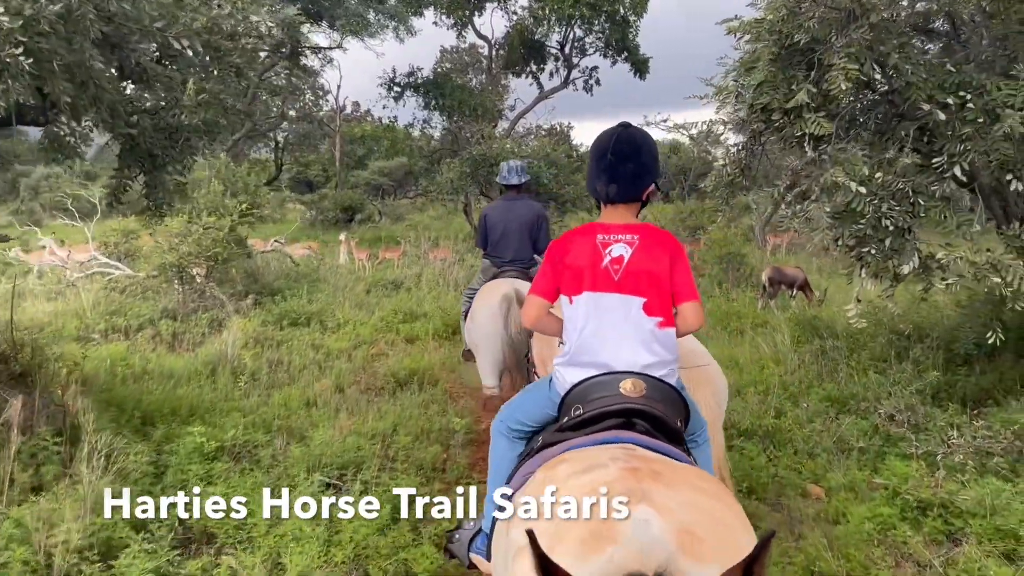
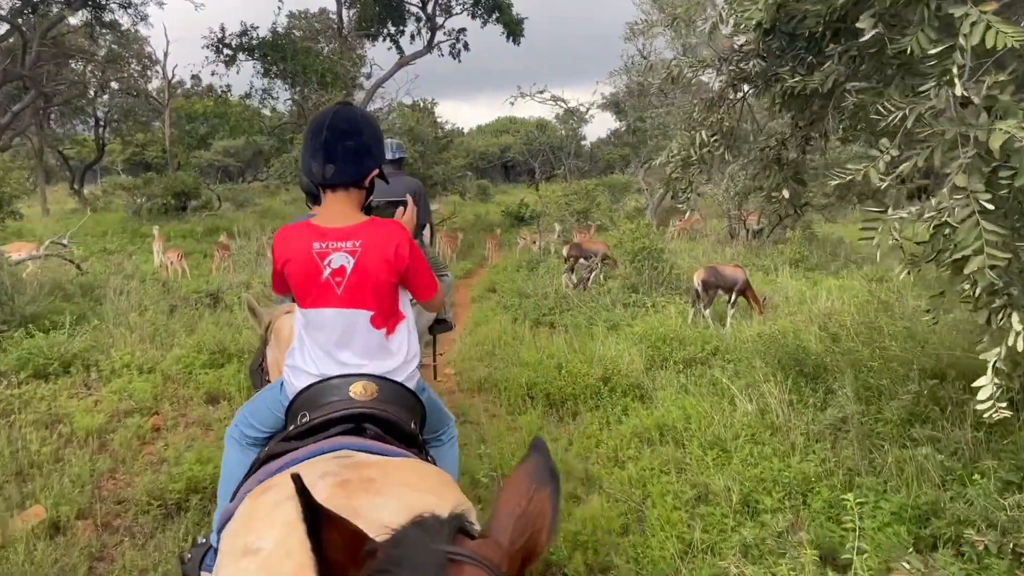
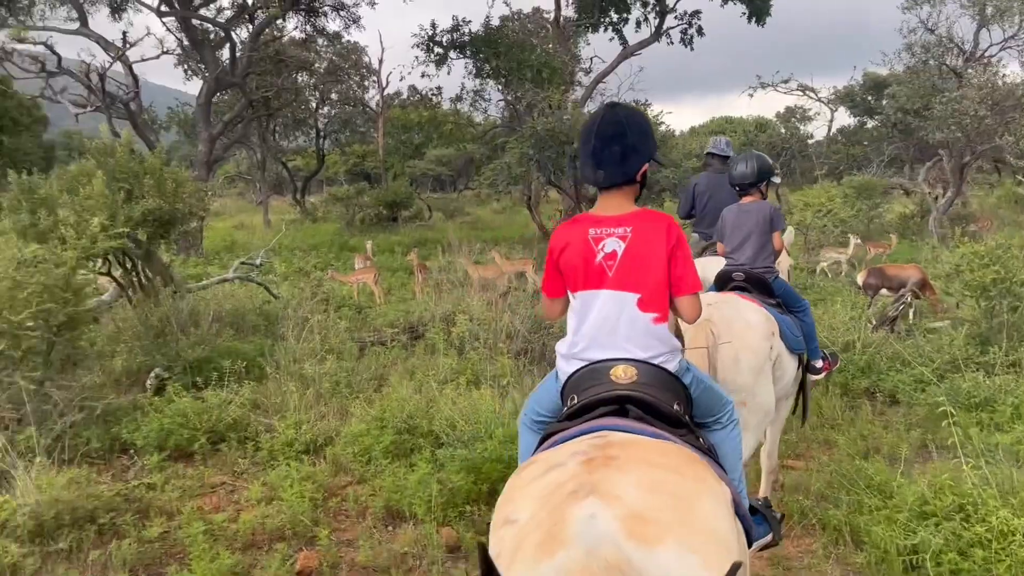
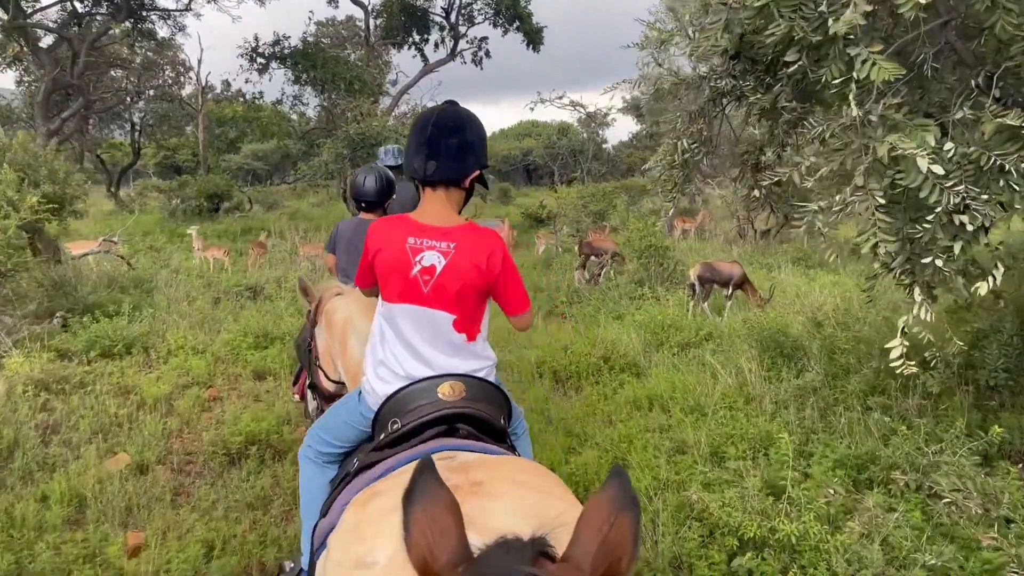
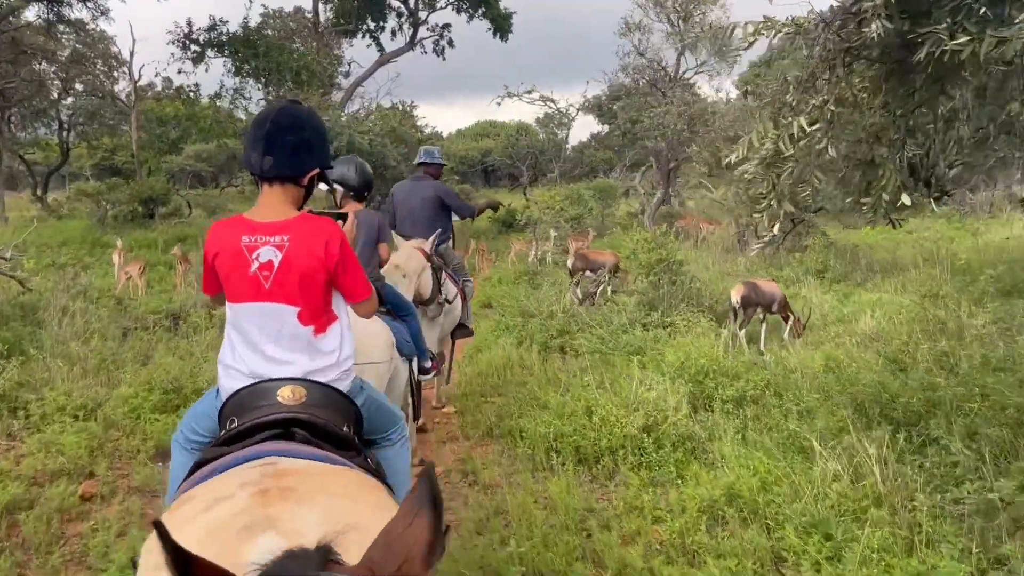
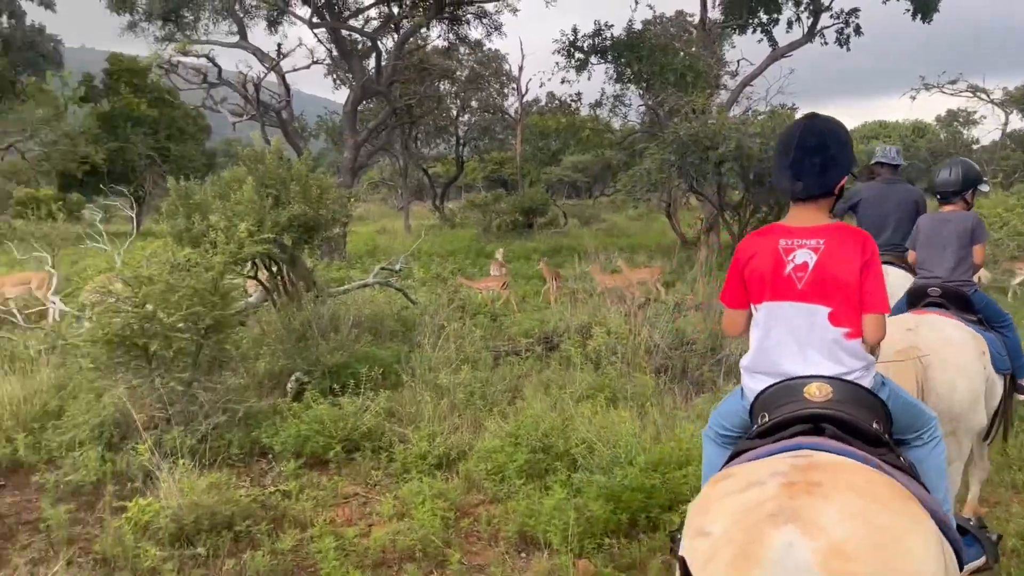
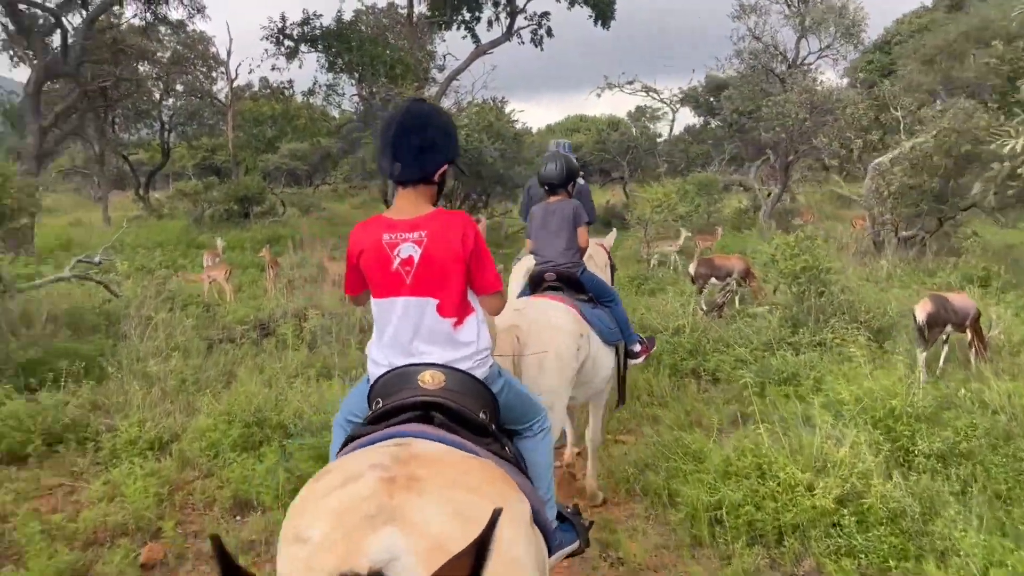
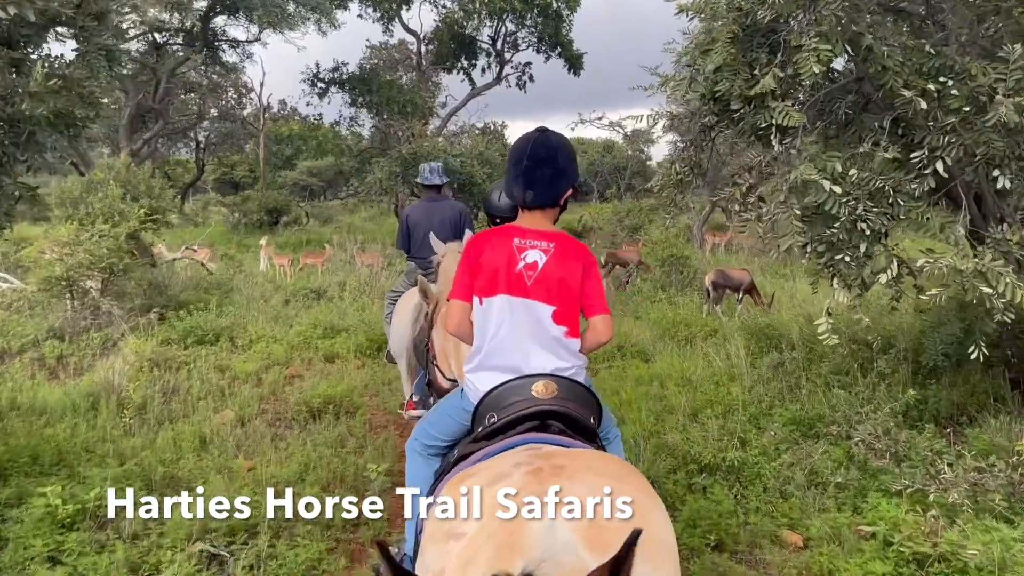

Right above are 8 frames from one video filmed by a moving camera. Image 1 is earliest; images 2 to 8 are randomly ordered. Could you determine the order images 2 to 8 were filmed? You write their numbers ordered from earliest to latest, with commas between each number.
8, 4, 2, 5, 7, 3, 6
